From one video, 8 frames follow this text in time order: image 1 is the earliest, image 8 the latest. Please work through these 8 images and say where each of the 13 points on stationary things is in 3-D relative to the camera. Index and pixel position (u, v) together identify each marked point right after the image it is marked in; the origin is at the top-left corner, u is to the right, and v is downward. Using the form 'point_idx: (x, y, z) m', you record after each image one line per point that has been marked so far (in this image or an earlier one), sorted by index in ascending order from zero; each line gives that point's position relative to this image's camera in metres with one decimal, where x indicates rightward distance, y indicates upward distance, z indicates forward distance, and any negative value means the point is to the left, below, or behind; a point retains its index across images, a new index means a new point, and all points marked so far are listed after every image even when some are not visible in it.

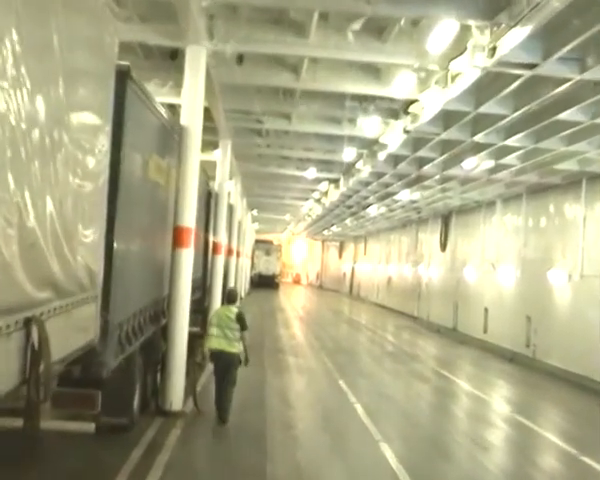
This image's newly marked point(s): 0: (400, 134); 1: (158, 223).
0: (+1.5, +1.6, +13.8) m
1: (-1.5, +0.2, +9.5) m
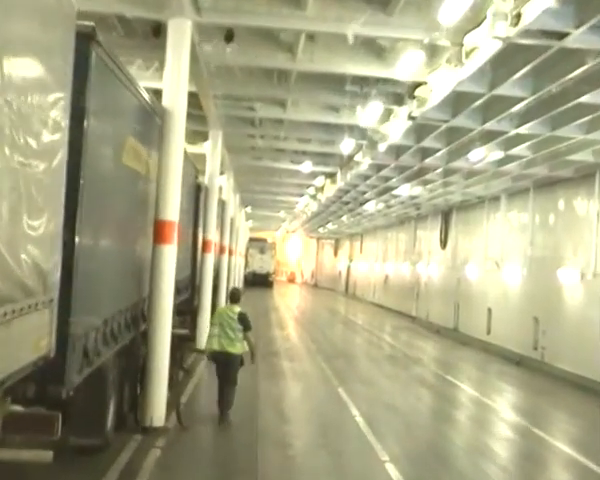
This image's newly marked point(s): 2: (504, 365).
0: (+1.5, +1.7, +12.8) m
1: (-1.5, +0.2, +8.5) m
2: (+4.4, -2.7, +20.0) m
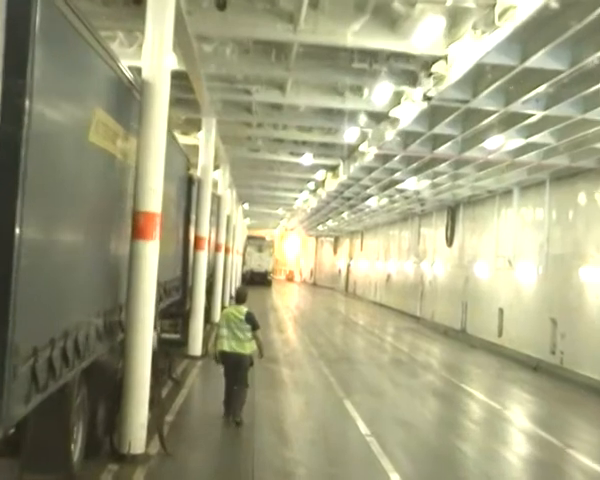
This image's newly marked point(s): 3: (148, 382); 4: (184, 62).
0: (+1.5, +1.7, +11.5) m
1: (-1.5, +0.3, +7.2) m
2: (+4.5, -2.7, +18.7) m
3: (-1.3, -1.2, +7.9) m
4: (-1.5, +2.3, +11.7) m
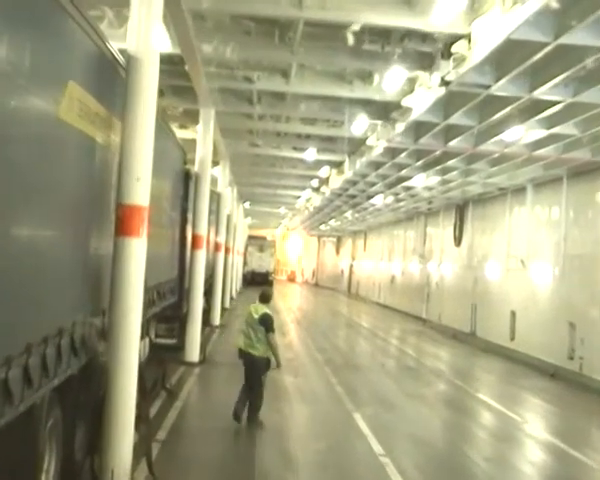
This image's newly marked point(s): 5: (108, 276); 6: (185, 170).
0: (+1.6, +1.7, +10.5) m
1: (-1.4, +0.3, +6.2) m
2: (+4.5, -2.6, +17.8) m
3: (-1.3, -1.2, +7.0) m
4: (-1.4, +2.3, +10.7) m
5: (-1.4, -0.3, +6.9) m
6: (-1.7, +1.1, +13.8) m
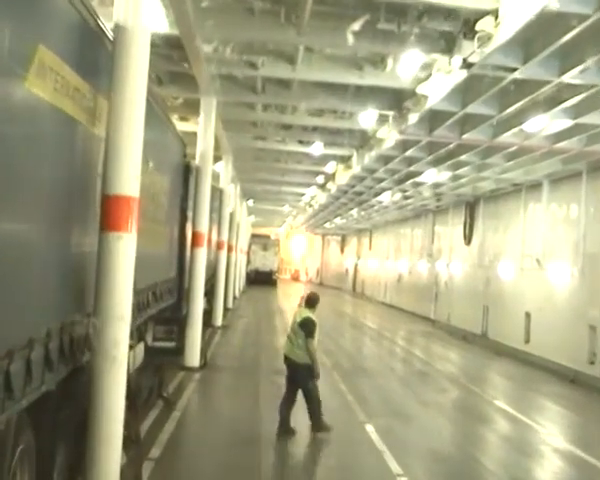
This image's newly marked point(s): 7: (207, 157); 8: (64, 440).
0: (+1.6, +1.8, +9.7) m
1: (-1.4, +0.3, +5.4) m
2: (+4.6, -2.6, +16.9) m
3: (-1.2, -1.2, +6.2) m
4: (-1.3, +2.3, +9.9) m
5: (-1.4, -0.2, +6.1) m
6: (-1.6, +1.1, +13.0) m
7: (-1.4, +1.2, +13.9) m
8: (-1.5, -1.2, +5.7) m
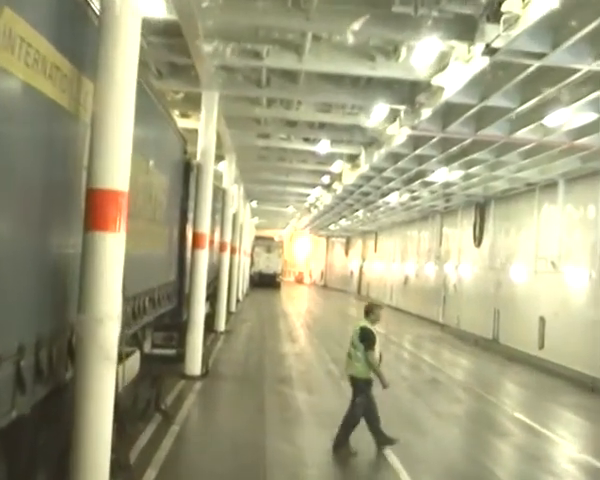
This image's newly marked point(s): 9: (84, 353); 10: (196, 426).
0: (+1.7, +1.7, +9.0) m
1: (-1.3, +0.3, +4.7) m
2: (+4.7, -2.6, +16.2) m
3: (-1.1, -1.2, +5.5) m
4: (-1.2, +2.3, +9.2) m
5: (-1.3, -0.3, +5.4) m
6: (-1.5, +1.1, +12.3) m
7: (-1.3, +1.2, +13.2) m
8: (-1.4, -1.2, +5.0) m
9: (-1.3, -0.7, +5.3) m
10: (-1.1, -2.0, +9.8) m
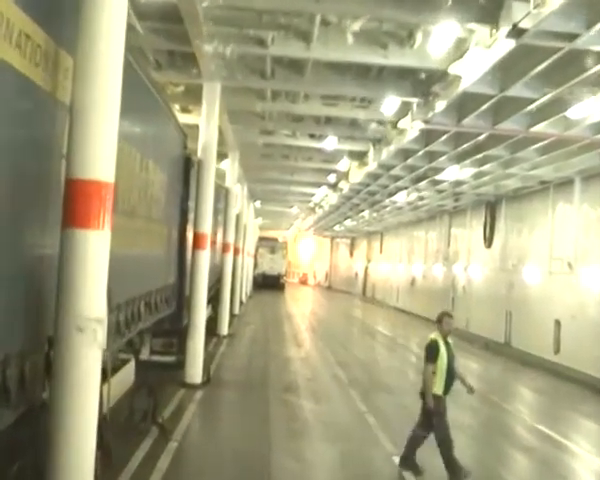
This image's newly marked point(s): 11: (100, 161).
0: (+1.8, +1.8, +8.3) m
1: (-1.2, +0.3, +4.0) m
2: (+4.8, -2.6, +15.5) m
3: (-1.1, -1.2, +4.8) m
4: (-1.2, +2.3, +8.5) m
5: (-1.3, -0.2, +4.7) m
6: (-1.5, +1.1, +11.6) m
7: (-1.2, +1.2, +12.5) m
8: (-1.3, -1.2, +4.3) m
9: (-1.2, -0.7, +4.6) m
10: (-1.0, -2.0, +9.1) m
11: (-1.0, +0.4, +4.7) m
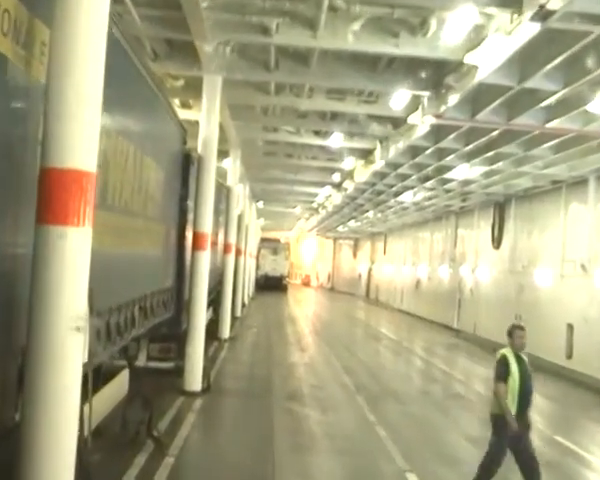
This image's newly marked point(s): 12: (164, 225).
0: (+1.9, +1.7, +7.7) m
1: (-1.2, +0.3, +3.4) m
2: (+4.9, -2.7, +14.9) m
3: (-1.0, -1.2, +4.2) m
4: (-1.1, +2.3, +7.9) m
5: (-1.2, -0.2, +4.1) m
6: (-1.4, +1.1, +11.0) m
7: (-1.2, +1.2, +11.9) m
8: (-1.3, -1.2, +3.7) m
9: (-1.1, -0.6, +4.0) m
10: (-1.0, -2.0, +8.5) m
11: (-1.0, +0.4, +4.1) m
12: (-1.5, +0.2, +9.8) m
